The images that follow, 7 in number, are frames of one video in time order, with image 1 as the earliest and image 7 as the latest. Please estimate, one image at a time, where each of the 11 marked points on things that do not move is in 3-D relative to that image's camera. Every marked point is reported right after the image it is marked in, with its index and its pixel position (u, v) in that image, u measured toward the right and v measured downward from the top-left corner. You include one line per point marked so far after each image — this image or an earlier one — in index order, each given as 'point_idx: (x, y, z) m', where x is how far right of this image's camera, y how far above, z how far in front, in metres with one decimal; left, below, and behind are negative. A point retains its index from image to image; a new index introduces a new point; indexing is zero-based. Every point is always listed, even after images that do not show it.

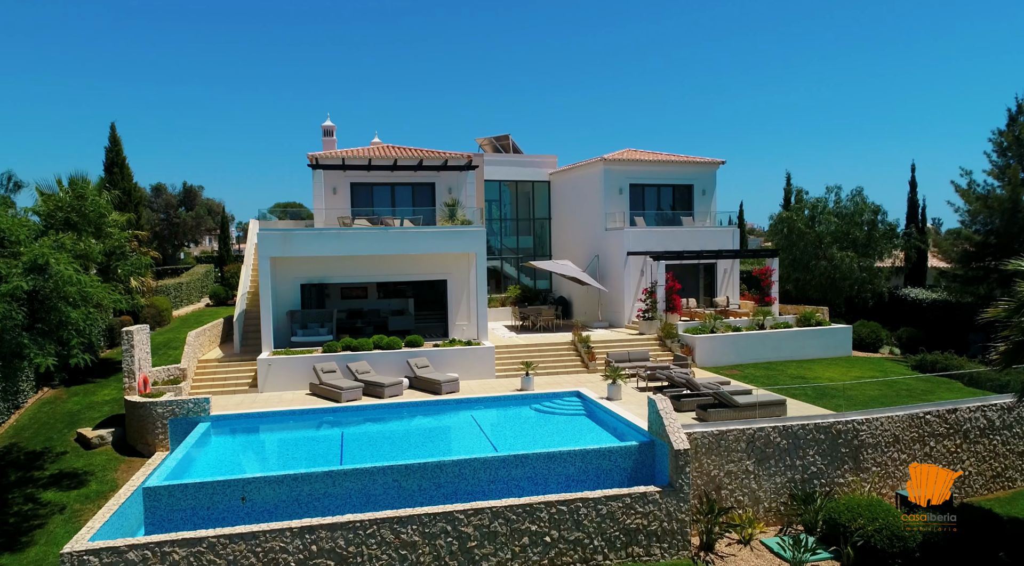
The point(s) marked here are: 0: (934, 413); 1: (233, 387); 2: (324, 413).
0: (+9.0, -2.8, +15.6) m
1: (-7.5, -2.8, +19.8) m
2: (-4.5, -3.1, +17.4) m
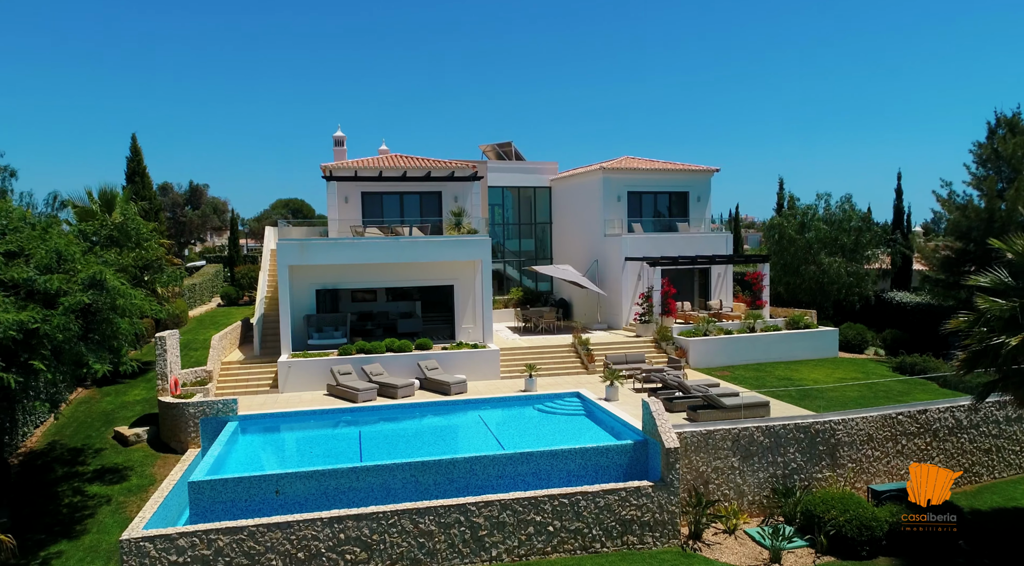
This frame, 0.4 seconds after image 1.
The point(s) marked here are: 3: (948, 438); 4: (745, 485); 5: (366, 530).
0: (+9.1, -3.0, +17.0) m
1: (-7.4, -3.0, +21.2) m
2: (-4.4, -3.3, +18.8) m
3: (+10.3, -3.6, +17.3) m
4: (+5.1, -4.4, +16.0) m
5: (-2.6, -4.5, +13.3) m
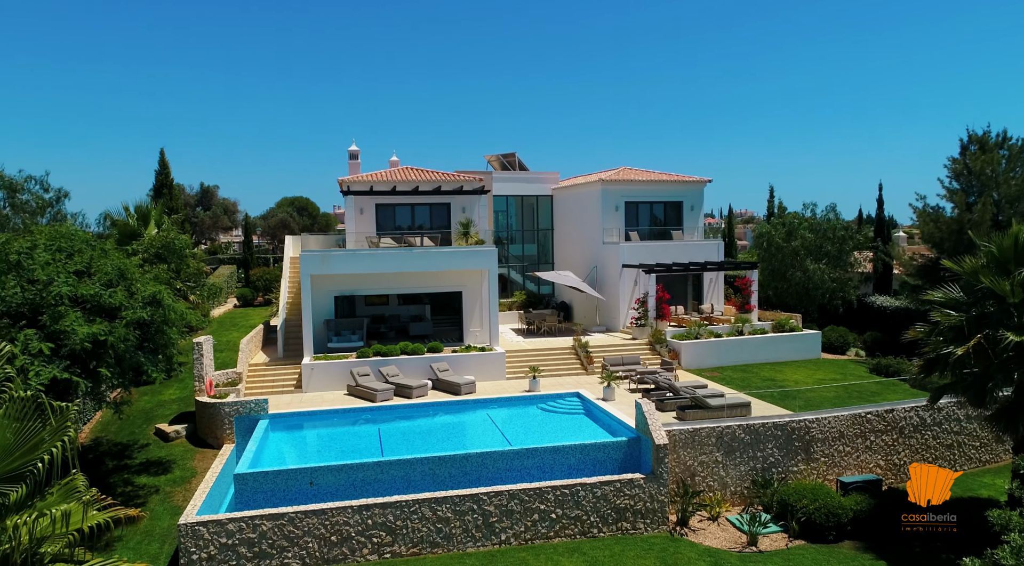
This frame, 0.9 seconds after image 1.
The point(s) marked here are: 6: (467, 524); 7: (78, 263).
0: (+9.3, -3.3, +18.8) m
1: (-7.2, -3.3, +23.0) m
2: (-4.2, -3.6, +20.6) m
3: (+10.5, -3.9, +19.1) m
4: (+5.2, -4.7, +17.8) m
5: (-2.5, -4.8, +15.1) m
6: (-0.9, -5.1, +15.5) m
7: (-9.0, +0.4, +15.5) m
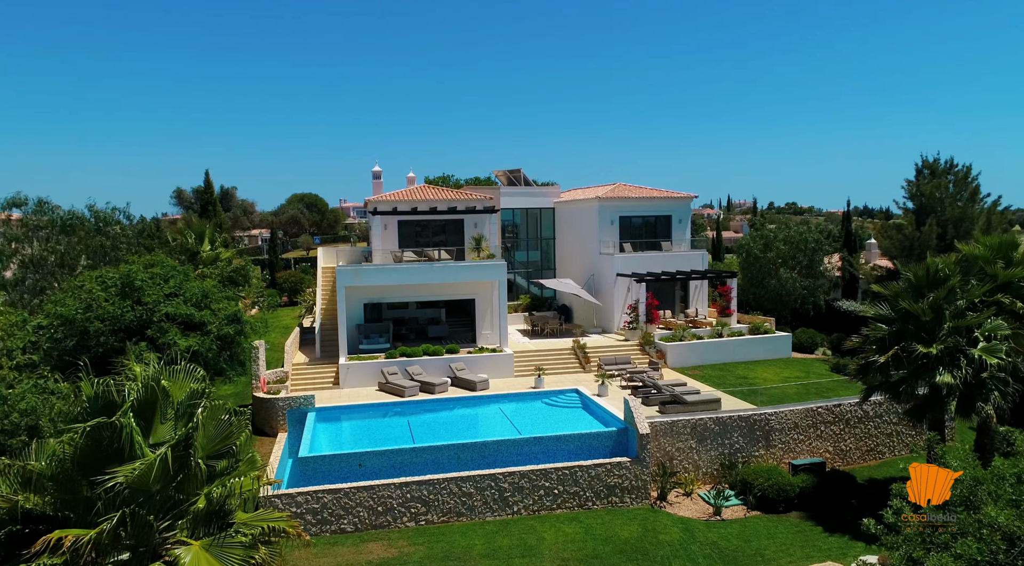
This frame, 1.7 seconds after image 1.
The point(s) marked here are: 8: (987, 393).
0: (+9.6, -3.8, +22.4) m
1: (-7.0, -3.7, +26.6) m
2: (-4.0, -4.1, +24.3) m
3: (+10.7, -4.4, +22.8) m
4: (+5.5, -5.2, +21.5) m
5: (-2.2, -5.3, +18.8) m
6: (-0.7, -5.6, +19.2) m
7: (-8.7, -0.2, +19.1) m
8: (+11.3, -2.6, +17.4) m
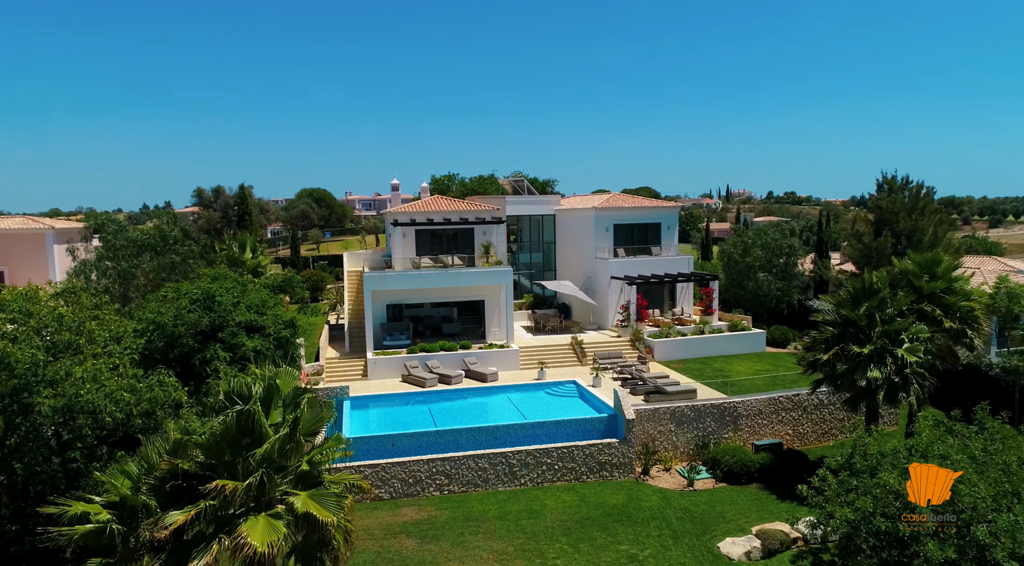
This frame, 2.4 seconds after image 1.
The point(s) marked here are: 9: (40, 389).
0: (+9.8, -4.1, +26.3) m
1: (-6.7, -3.9, +30.5) m
2: (-3.7, -4.3, +28.2) m
3: (+11.0, -4.7, +26.7) m
4: (+5.7, -5.5, +25.4) m
5: (-1.9, -5.7, +22.8) m
6: (-0.4, -6.0, +23.1) m
7: (-8.5, -0.5, +23.0) m
8: (+11.5, -2.9, +21.2) m
9: (-9.4, -2.1, +14.6) m
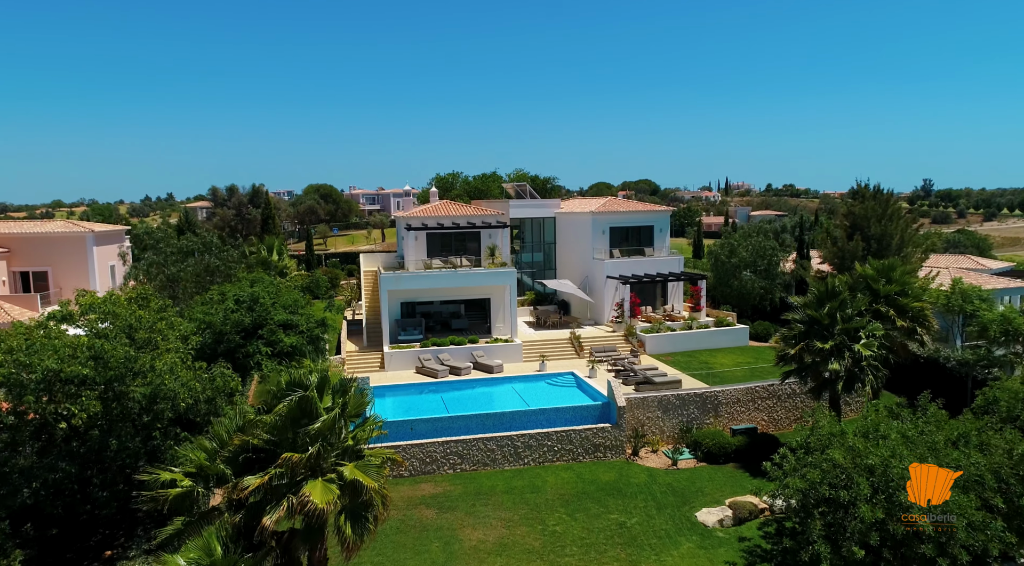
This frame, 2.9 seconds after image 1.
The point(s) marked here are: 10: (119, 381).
0: (+10.0, -4.2, +29.4) m
1: (-6.5, -3.9, +33.6) m
2: (-3.5, -4.3, +31.2) m
3: (+11.2, -4.8, +29.7) m
4: (+5.9, -5.6, +28.4) m
5: (-1.8, -5.8, +25.8) m
6: (-0.3, -6.1, +26.2) m
7: (-8.3, -0.6, +26.0) m
8: (+11.7, -3.1, +24.3) m
9: (-9.2, -2.3, +17.6) m
10: (-9.4, -2.4, +17.5) m
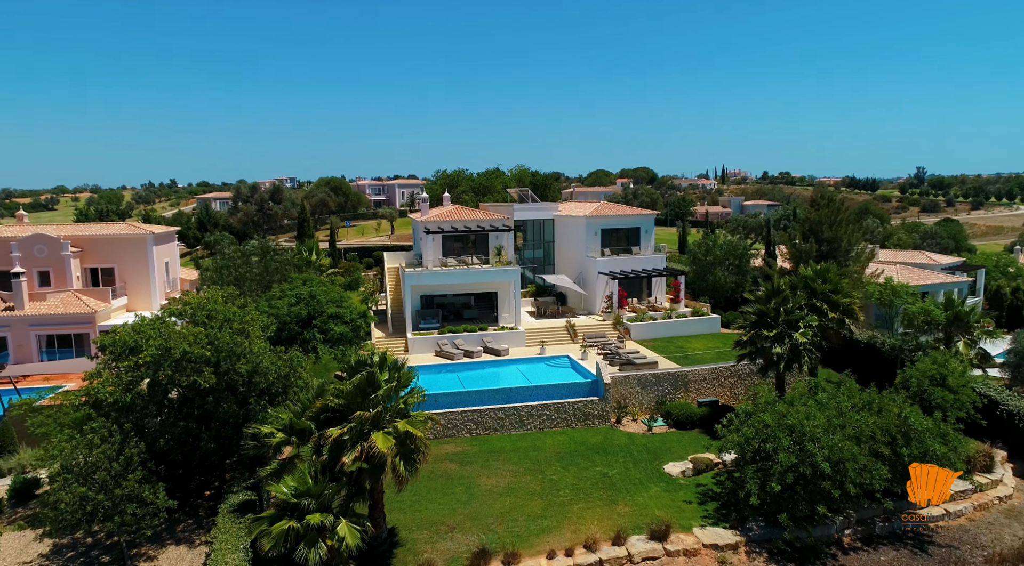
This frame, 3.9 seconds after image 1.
0: (+10.2, -4.1, +35.3) m
1: (-6.3, -3.7, +39.5) m
2: (-3.3, -4.2, +37.2) m
3: (+11.4, -4.7, +35.7) m
4: (+6.1, -5.5, +34.4) m
5: (-1.5, -5.7, +31.8) m
6: (0.0, -6.0, +32.1) m
7: (-8.1, -0.6, +31.8) m
8: (+11.9, -3.1, +30.2) m
9: (-8.9, -2.4, +23.5) m
10: (-9.2, -2.5, +23.4) m
